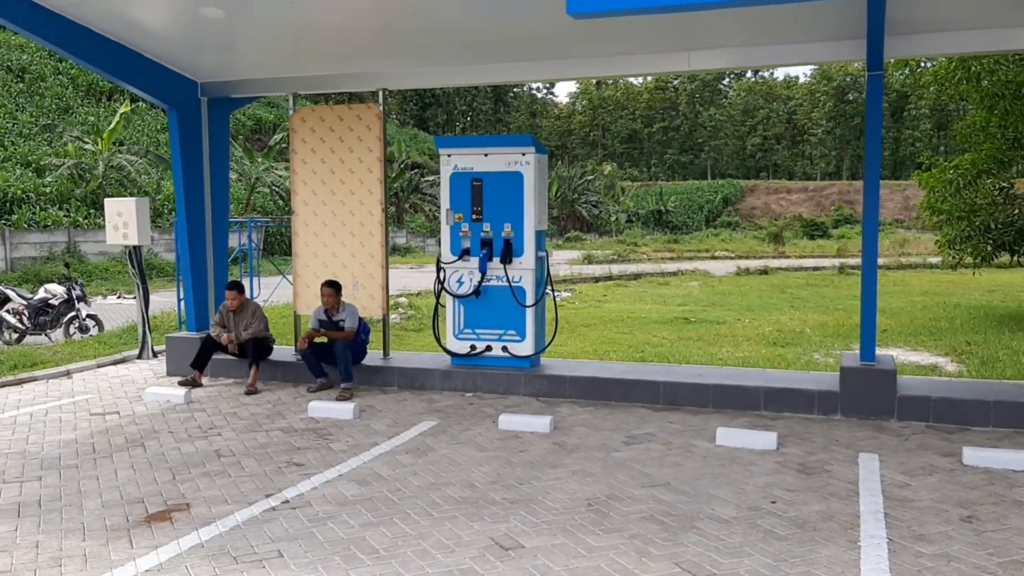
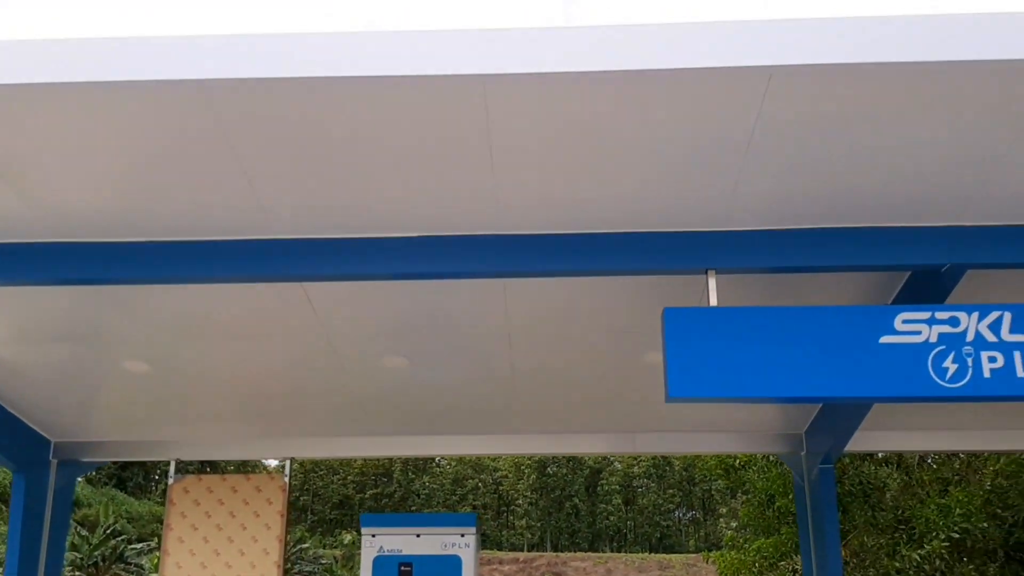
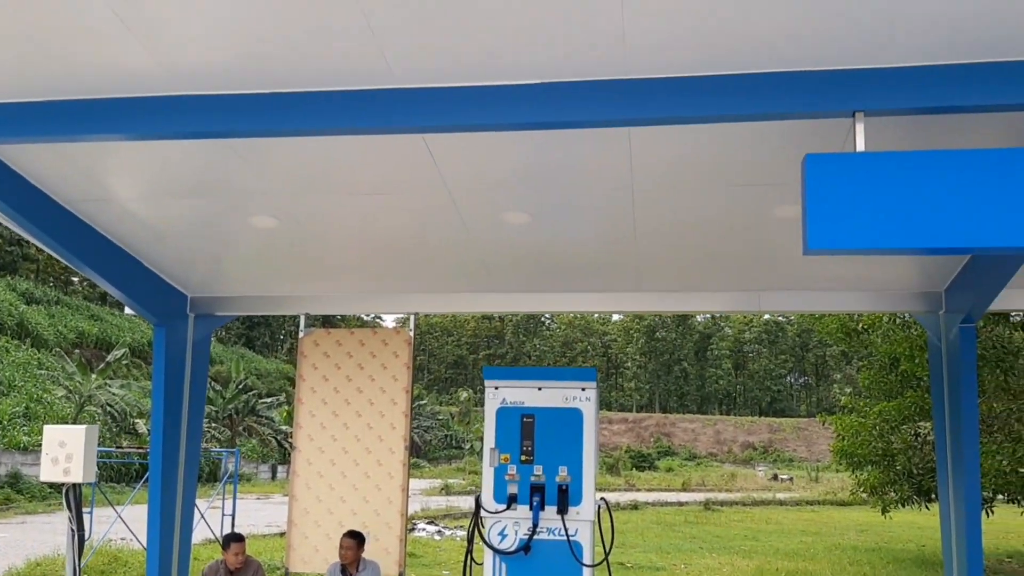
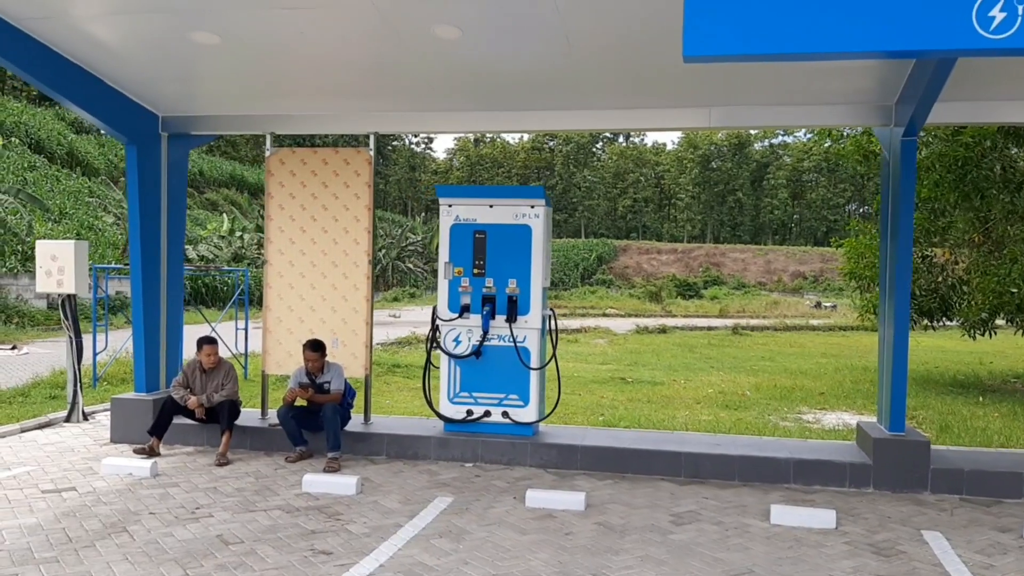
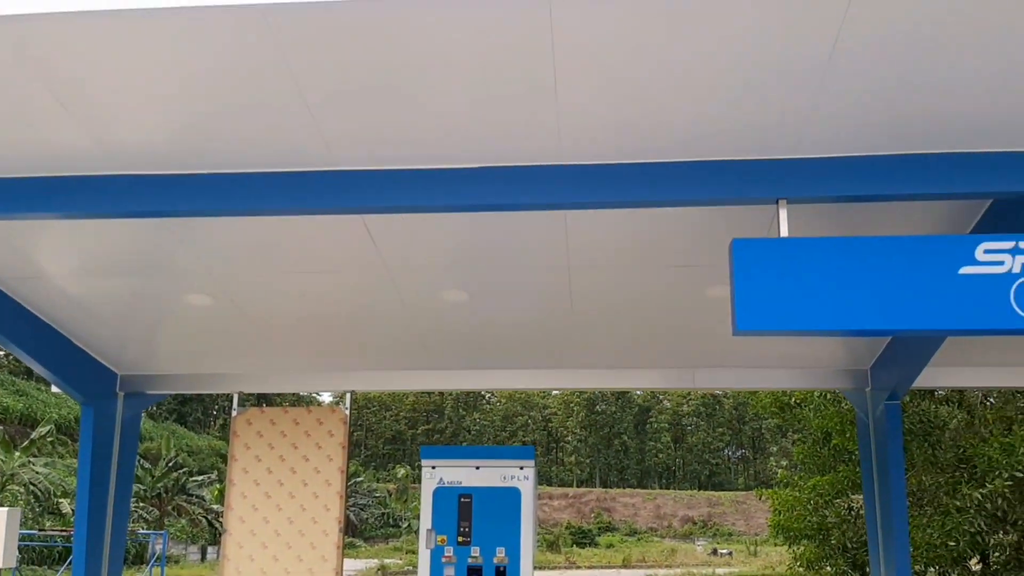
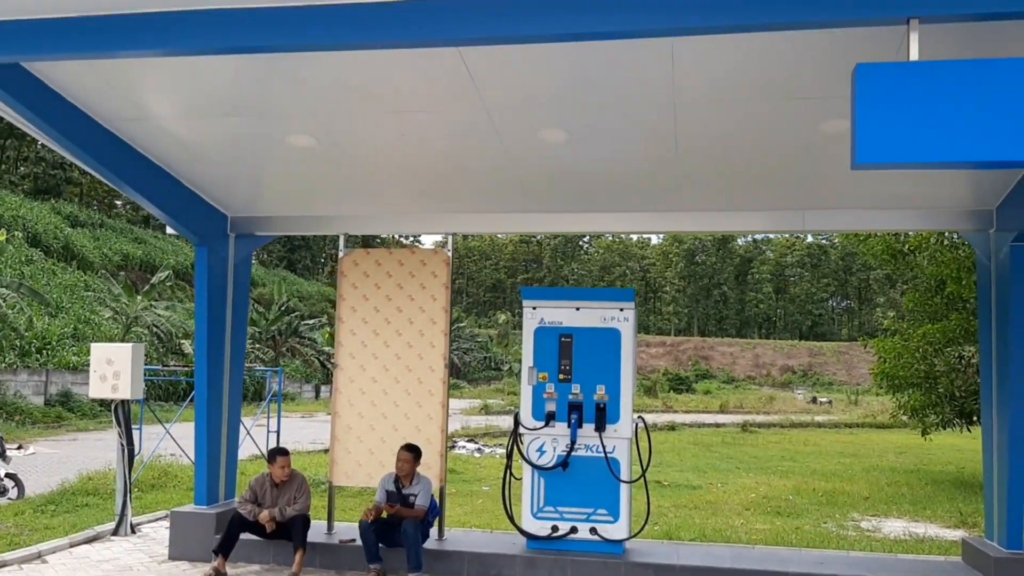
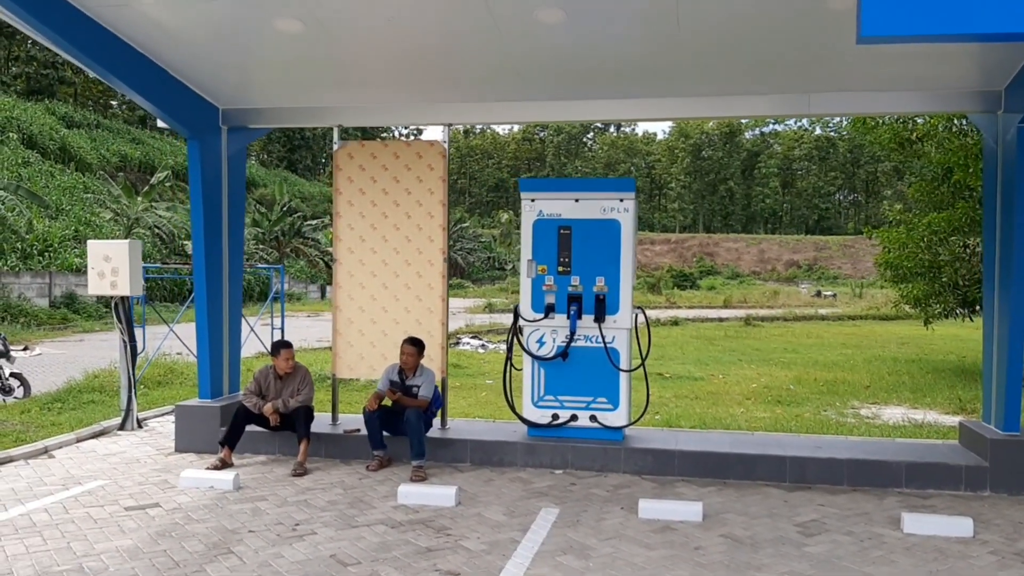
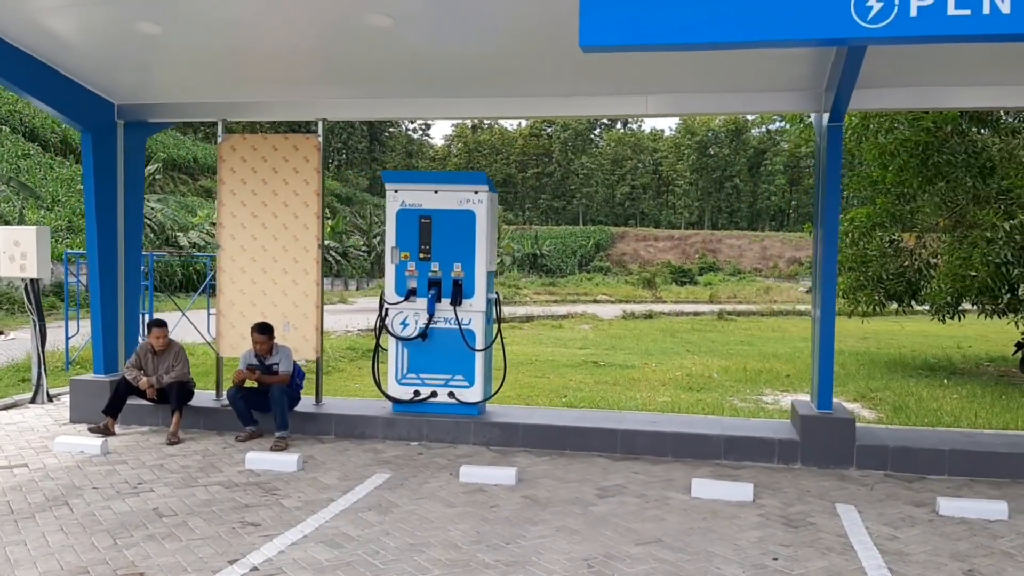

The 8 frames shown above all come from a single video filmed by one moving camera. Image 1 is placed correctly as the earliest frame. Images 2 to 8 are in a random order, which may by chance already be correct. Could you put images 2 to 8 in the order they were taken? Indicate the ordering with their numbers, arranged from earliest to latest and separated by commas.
8, 4, 7, 6, 3, 5, 2
